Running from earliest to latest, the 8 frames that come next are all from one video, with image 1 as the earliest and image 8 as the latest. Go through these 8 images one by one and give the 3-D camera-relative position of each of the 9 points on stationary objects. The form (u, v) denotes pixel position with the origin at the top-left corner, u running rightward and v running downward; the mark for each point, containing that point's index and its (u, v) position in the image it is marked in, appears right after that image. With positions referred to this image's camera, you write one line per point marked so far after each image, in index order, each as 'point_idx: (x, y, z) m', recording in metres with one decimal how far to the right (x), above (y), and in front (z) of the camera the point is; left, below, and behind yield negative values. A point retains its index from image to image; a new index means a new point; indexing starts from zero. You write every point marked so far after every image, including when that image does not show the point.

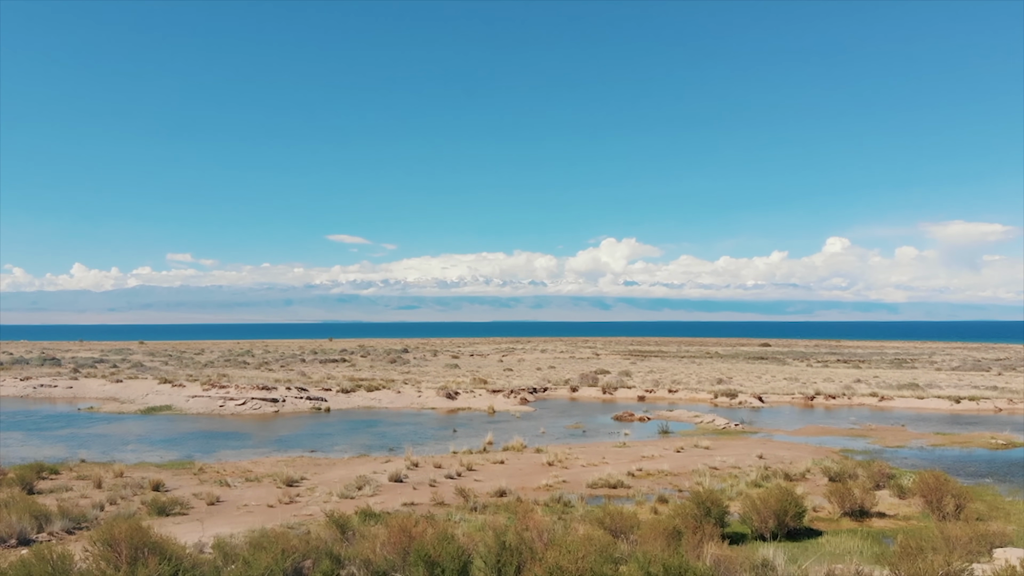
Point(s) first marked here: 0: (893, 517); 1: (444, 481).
0: (+10.8, -6.5, +16.1) m
1: (-2.1, -5.8, +17.0) m
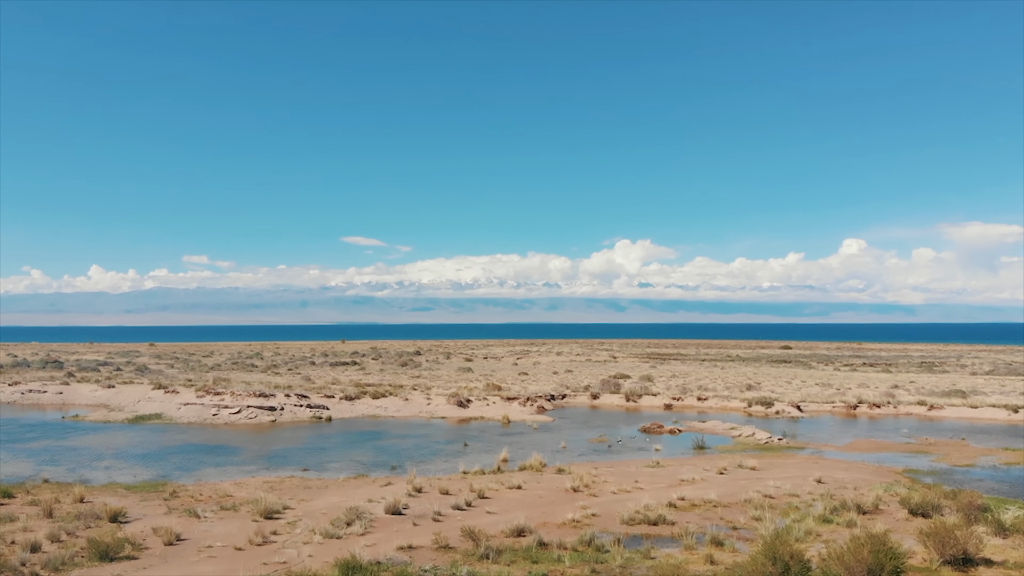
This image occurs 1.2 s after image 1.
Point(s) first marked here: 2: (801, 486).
0: (+11.3, -6.4, +13.0) m
1: (-1.6, -5.7, +14.3) m
2: (+9.6, -6.6, +18.8) m
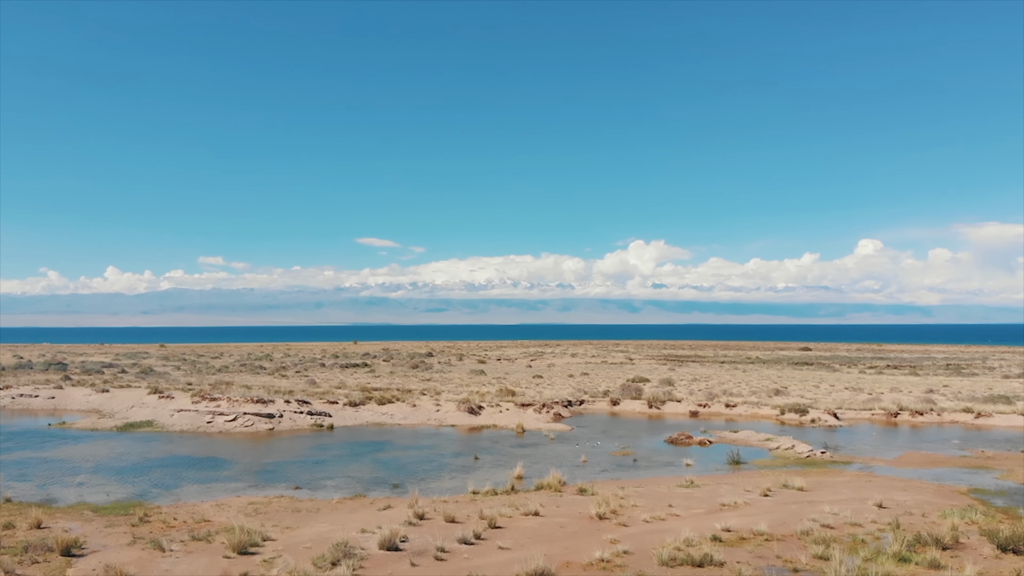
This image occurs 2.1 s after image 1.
0: (+11.6, -6.3, +10.5) m
1: (-1.2, -5.6, +12.1) m
2: (+10.0, -6.5, +16.4) m
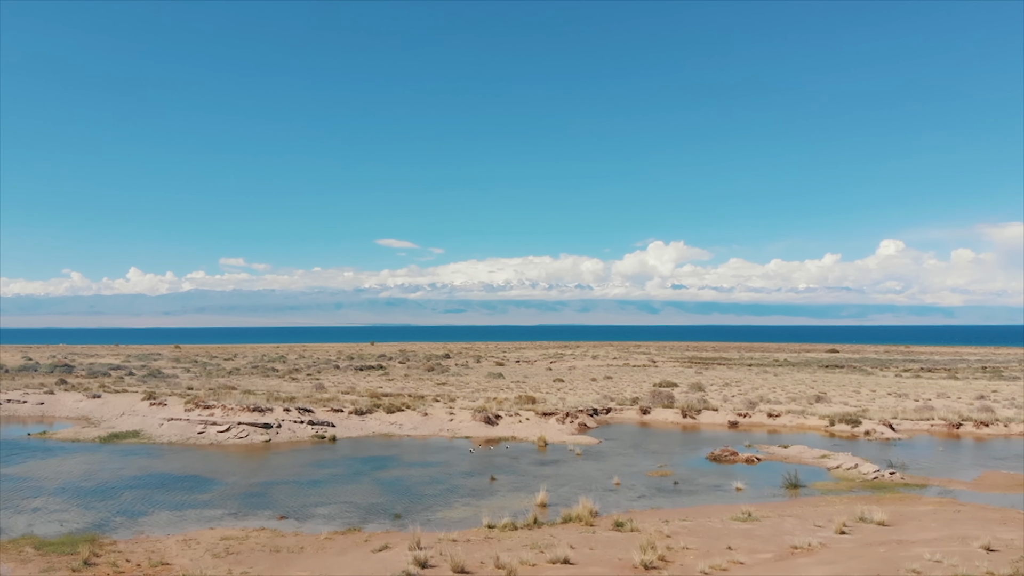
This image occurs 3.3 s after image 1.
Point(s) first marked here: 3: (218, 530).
0: (+12.0, -6.1, +7.2) m
1: (-0.8, -5.5, +9.2) m
2: (+10.6, -6.3, +13.1) m
3: (-7.5, -6.2, +14.6) m
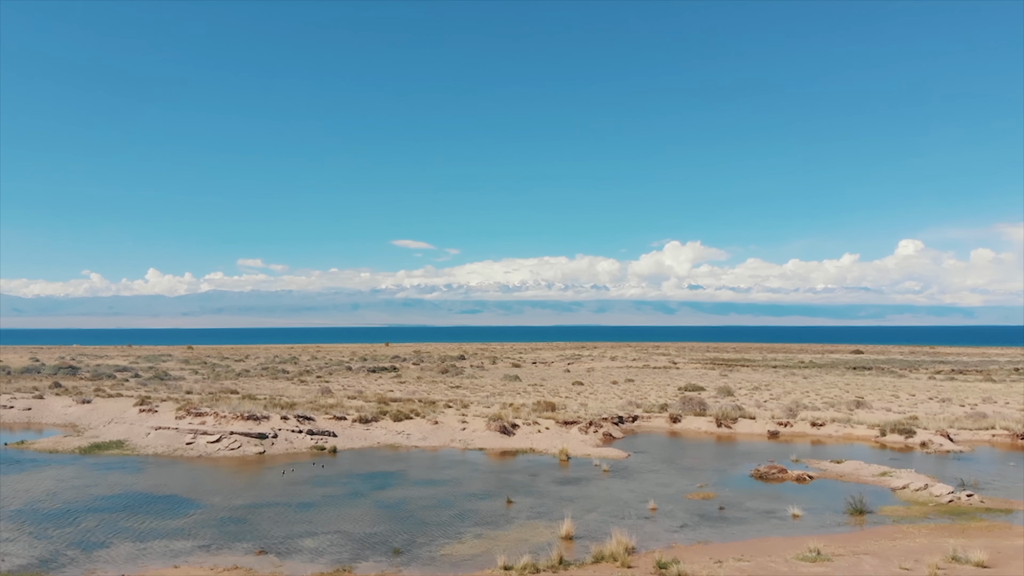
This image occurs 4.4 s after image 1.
0: (+12.2, -5.9, +4.4) m
1: (-0.5, -5.3, +6.7) m
2: (+11.0, -6.1, +10.3) m
3: (-7.1, -6.1, +12.3) m
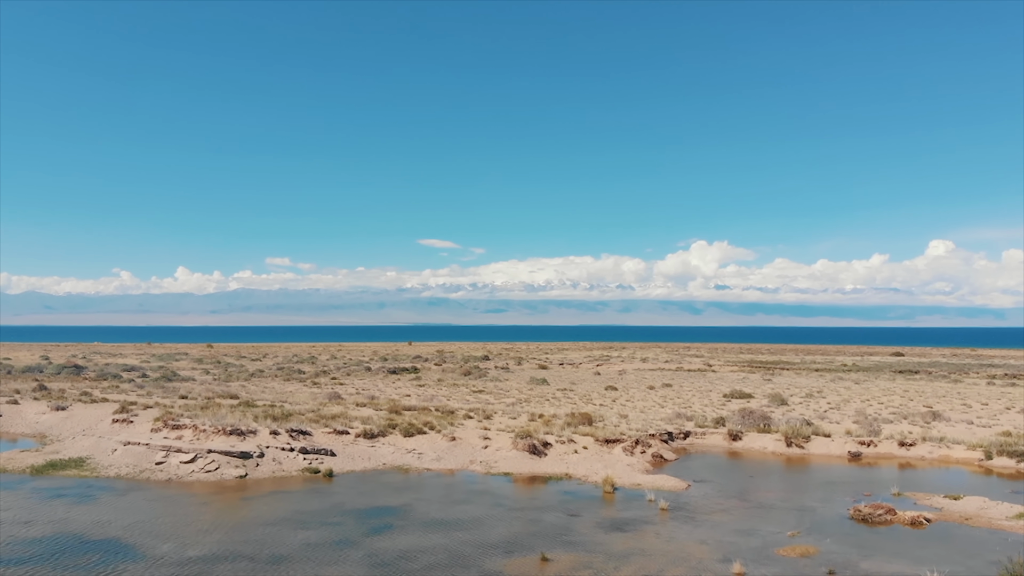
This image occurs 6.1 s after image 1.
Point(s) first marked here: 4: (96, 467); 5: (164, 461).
0: (+12.4, -5.6, -0.4) m
1: (-0.2, -5.0, +2.5) m
2: (+11.5, -5.9, +5.6) m
3: (-6.5, -5.7, +8.4) m
4: (-14.0, -6.0, +19.1) m
5: (-11.8, -5.9, +19.3) m
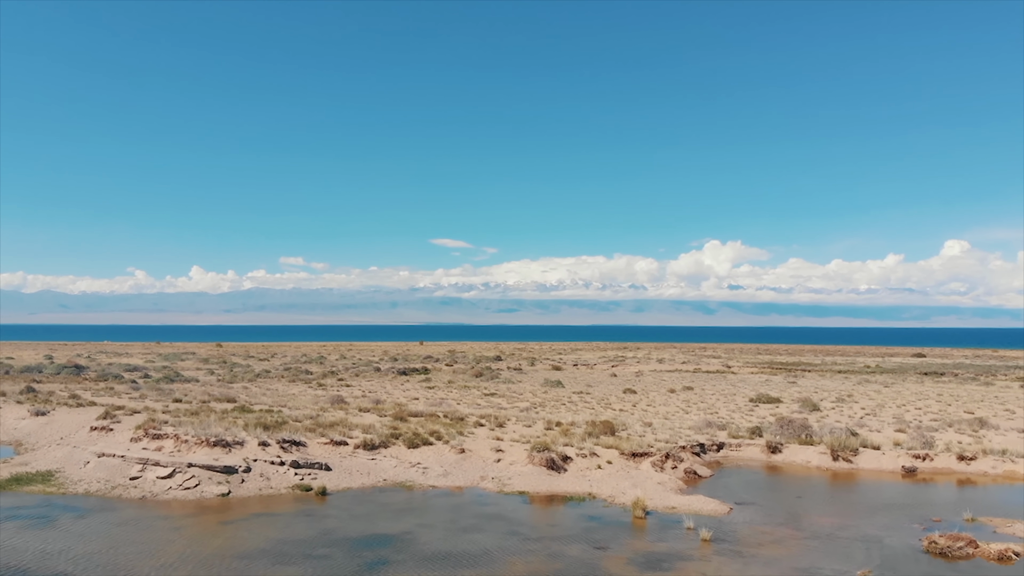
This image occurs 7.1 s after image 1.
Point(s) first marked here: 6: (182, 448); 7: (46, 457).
0: (+12.5, -5.5, -2.9) m
1: (0.0, -4.9, +0.3) m
2: (+11.7, -5.7, +3.1) m
3: (-6.3, -5.6, +6.3) m
4: (-13.5, -5.8, +17.2) m
5: (-11.4, -5.7, +17.3) m
6: (-10.8, -5.2, +18.6) m
7: (-15.6, -5.7, +19.1) m
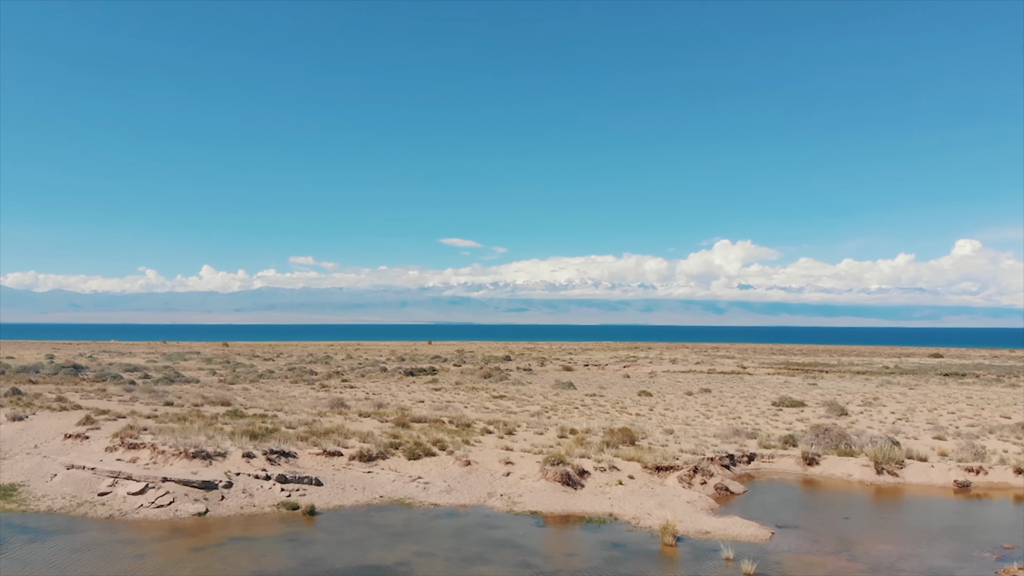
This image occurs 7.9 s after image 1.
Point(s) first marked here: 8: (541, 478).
0: (+12.4, -5.4, -5.0) m
1: (0.0, -4.7, -1.6) m
2: (+11.7, -5.6, +1.1) m
3: (-6.2, -5.5, +4.5) m
4: (-13.2, -5.7, +15.5) m
5: (-11.1, -5.6, +15.6) m
6: (-10.5, -5.1, +16.9) m
7: (-15.3, -5.6, +17.5) m
8: (+0.9, -5.8, +17.4) m
